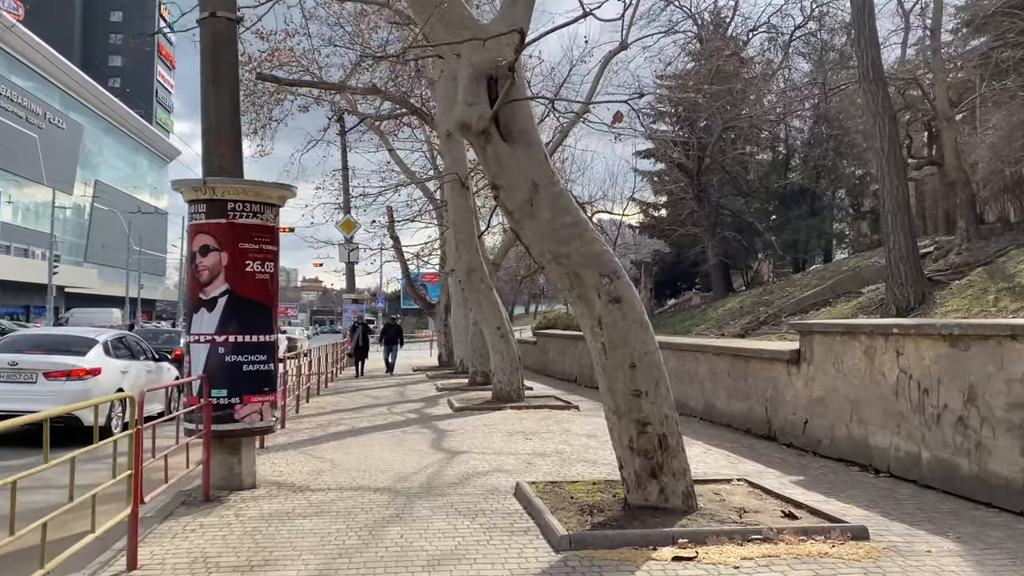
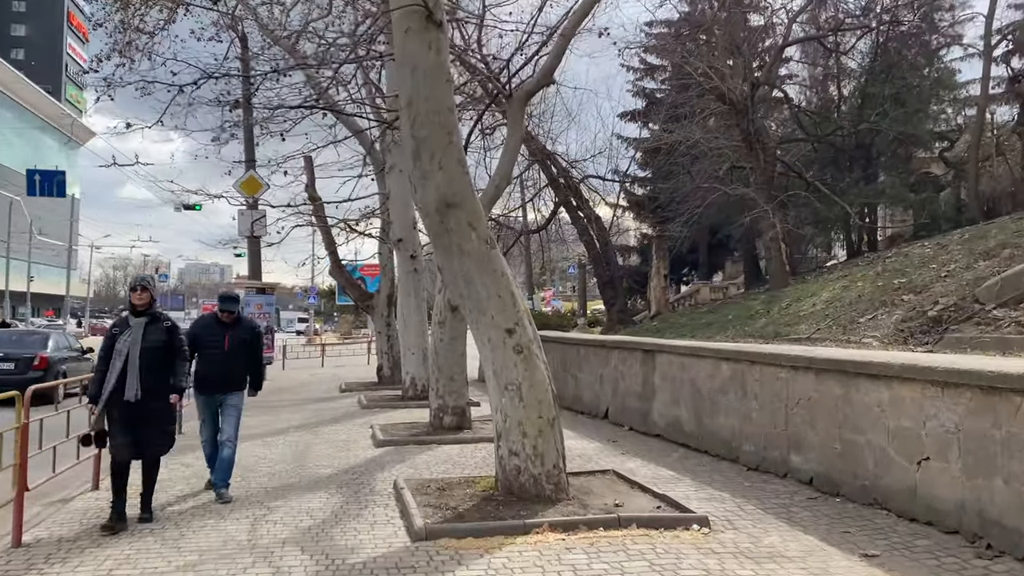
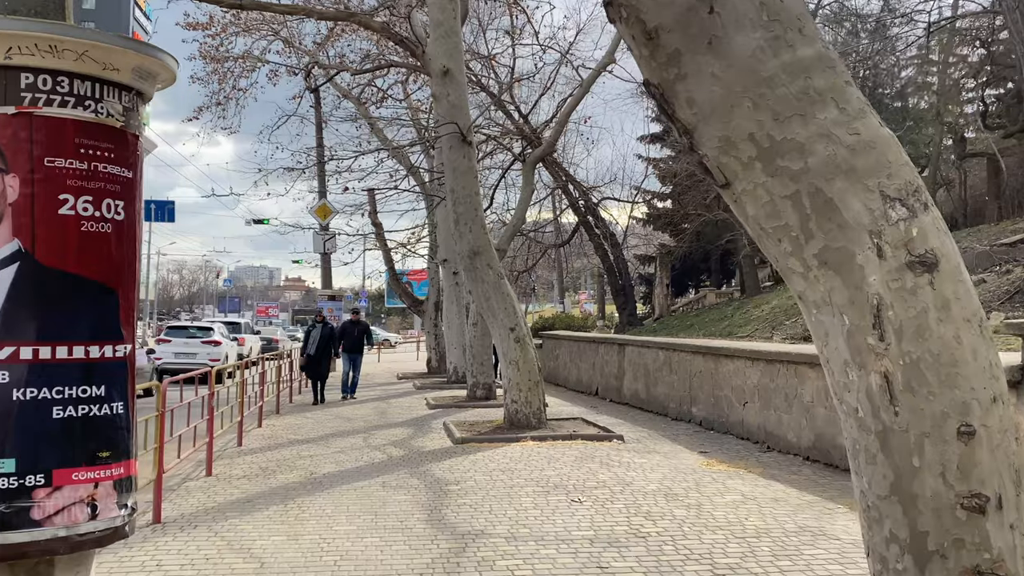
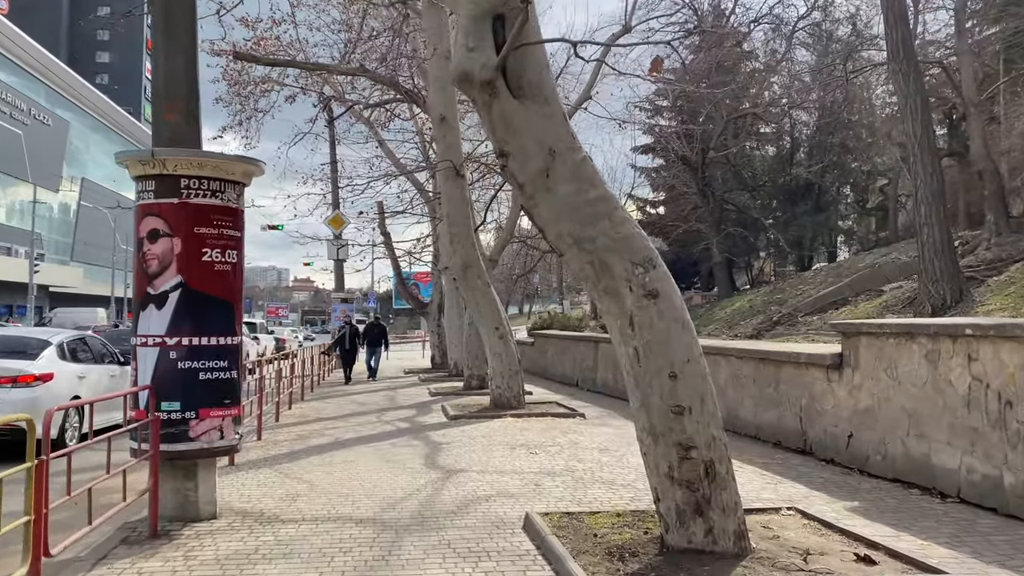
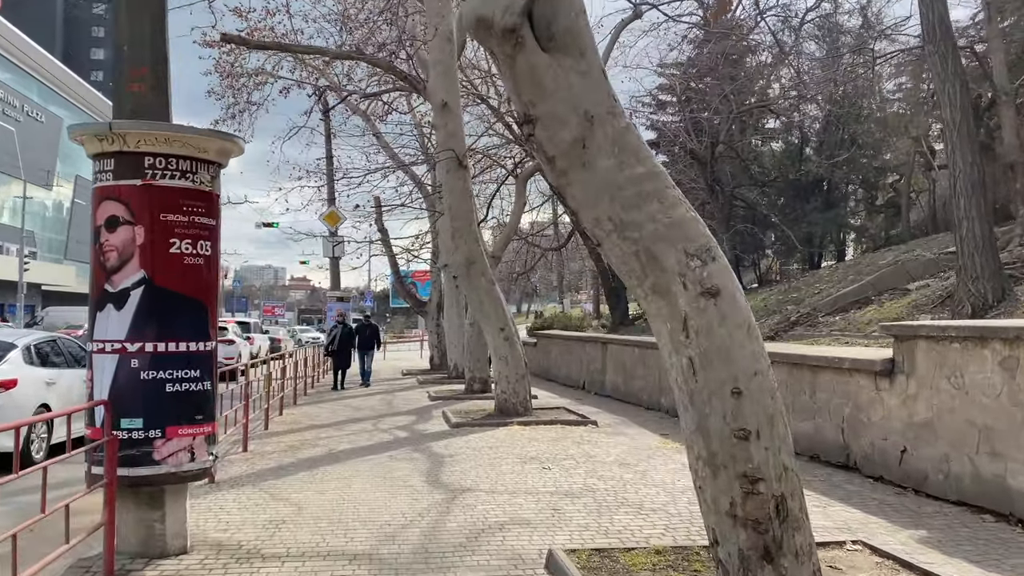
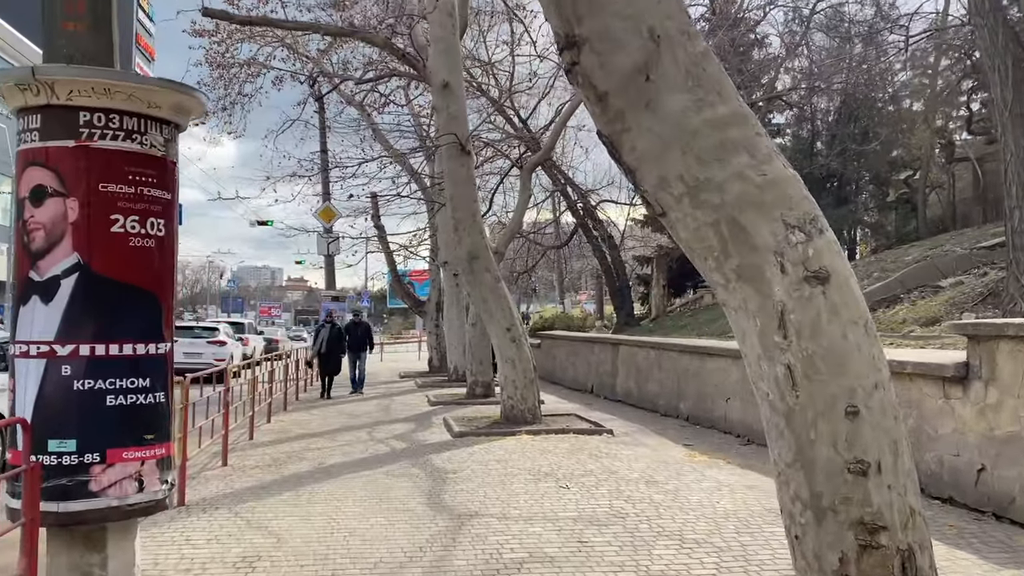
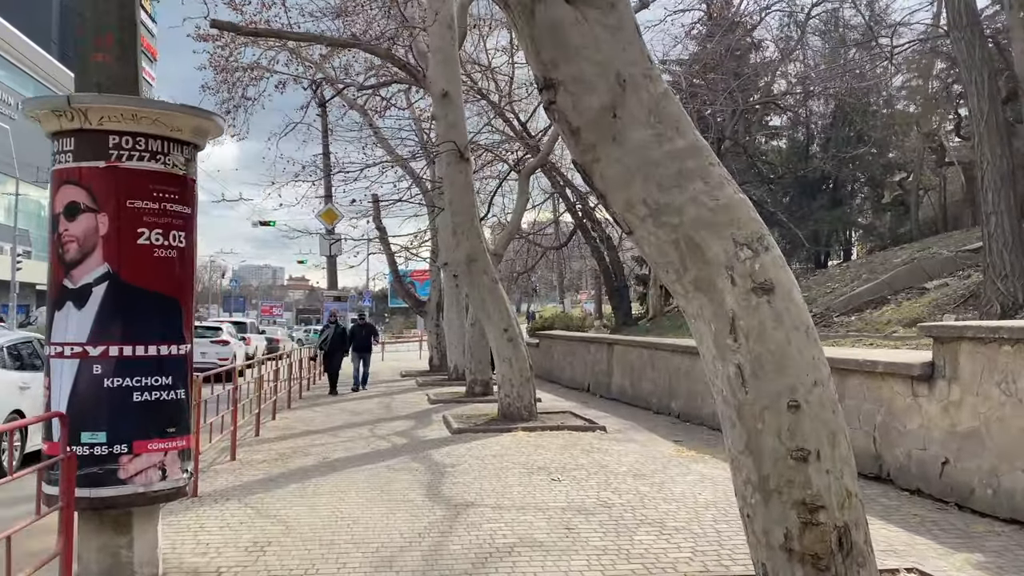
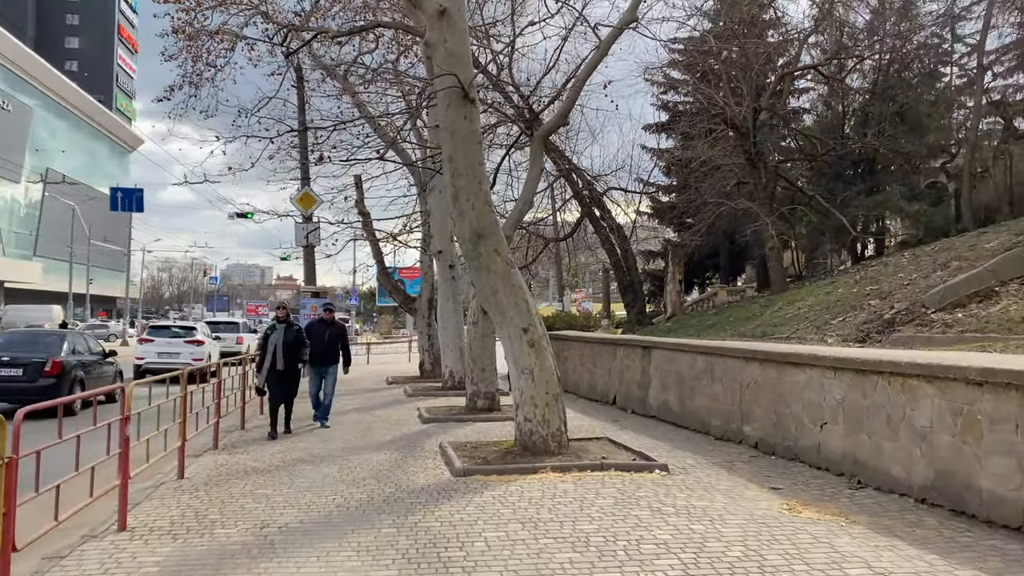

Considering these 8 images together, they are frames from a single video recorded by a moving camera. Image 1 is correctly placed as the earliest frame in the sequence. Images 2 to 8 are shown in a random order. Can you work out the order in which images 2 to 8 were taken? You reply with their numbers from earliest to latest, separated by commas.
4, 5, 7, 6, 3, 8, 2
